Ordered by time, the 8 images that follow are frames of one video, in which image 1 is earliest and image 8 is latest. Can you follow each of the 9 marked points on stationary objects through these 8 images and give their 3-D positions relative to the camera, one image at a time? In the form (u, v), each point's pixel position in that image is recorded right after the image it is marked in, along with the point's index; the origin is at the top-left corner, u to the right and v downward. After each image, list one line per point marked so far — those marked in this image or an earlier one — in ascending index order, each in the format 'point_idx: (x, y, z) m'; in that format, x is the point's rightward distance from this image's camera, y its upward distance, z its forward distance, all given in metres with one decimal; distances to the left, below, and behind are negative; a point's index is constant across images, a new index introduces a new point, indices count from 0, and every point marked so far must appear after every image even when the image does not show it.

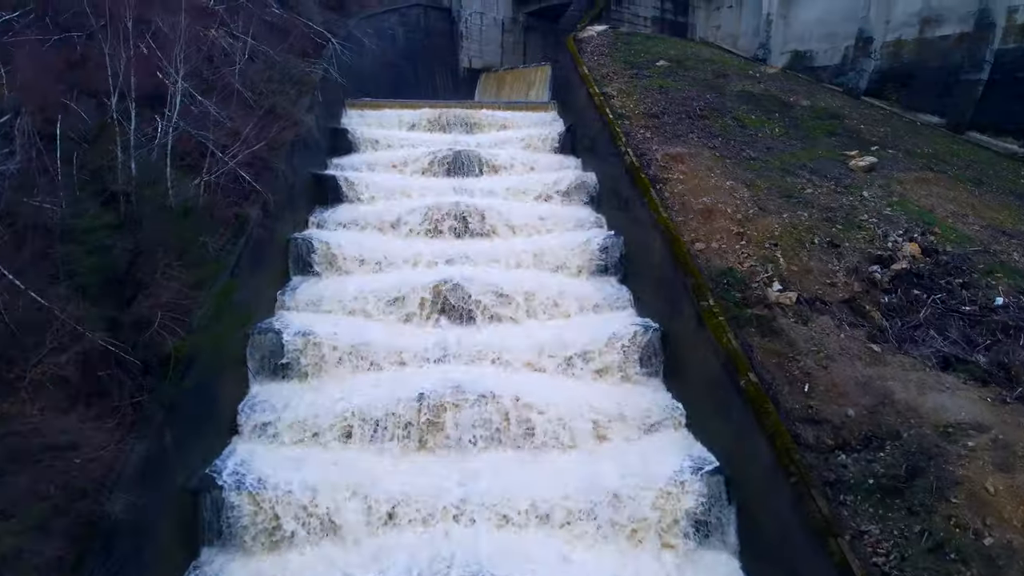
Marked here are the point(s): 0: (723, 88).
0: (+5.0, +4.8, +19.3) m
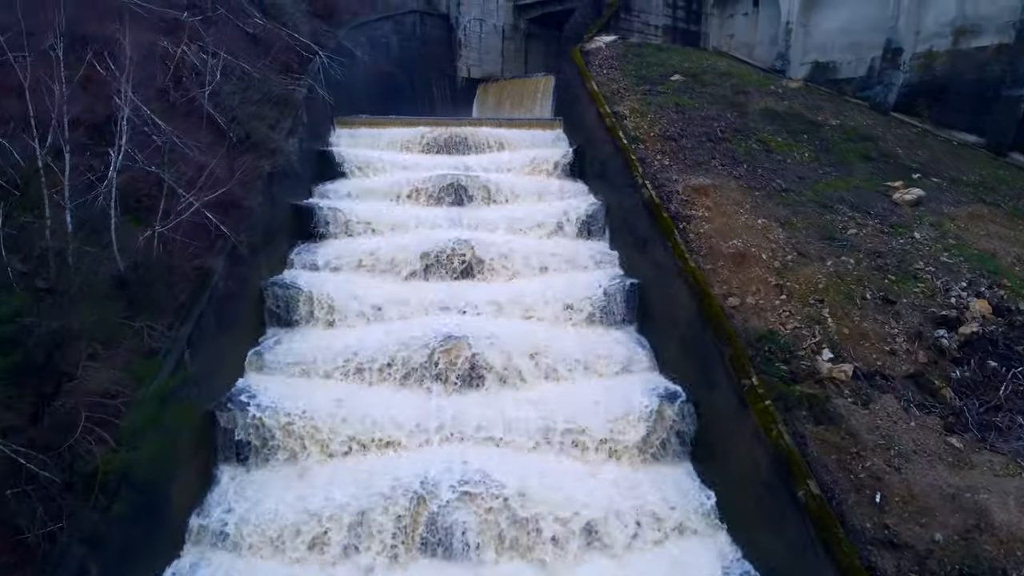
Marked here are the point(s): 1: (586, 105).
0: (+5.1, +4.0, +17.7) m
1: (+1.7, +4.0, +18.0) m
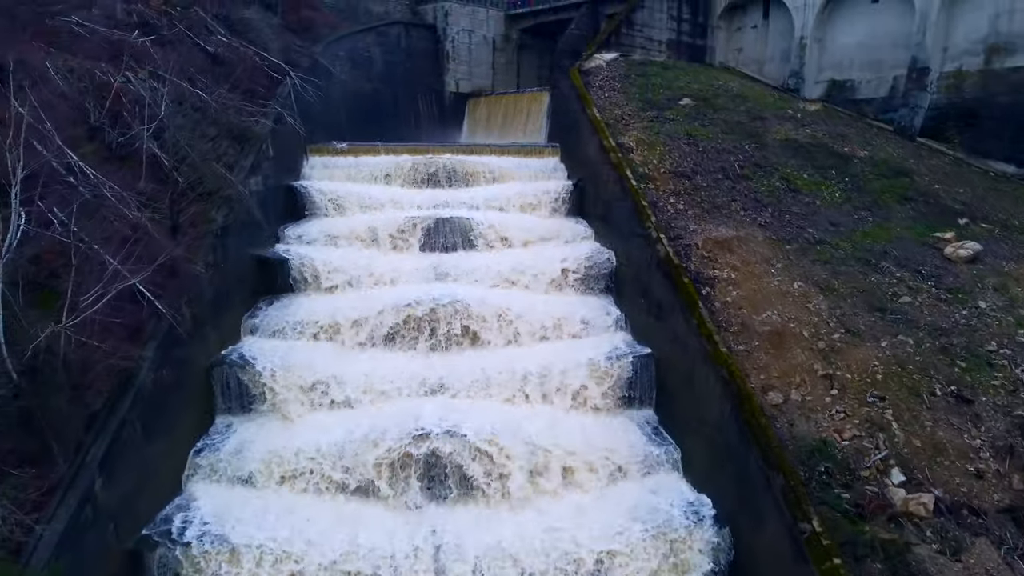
0: (+4.9, +3.0, +15.9) m
1: (+1.5, +3.0, +16.2) m
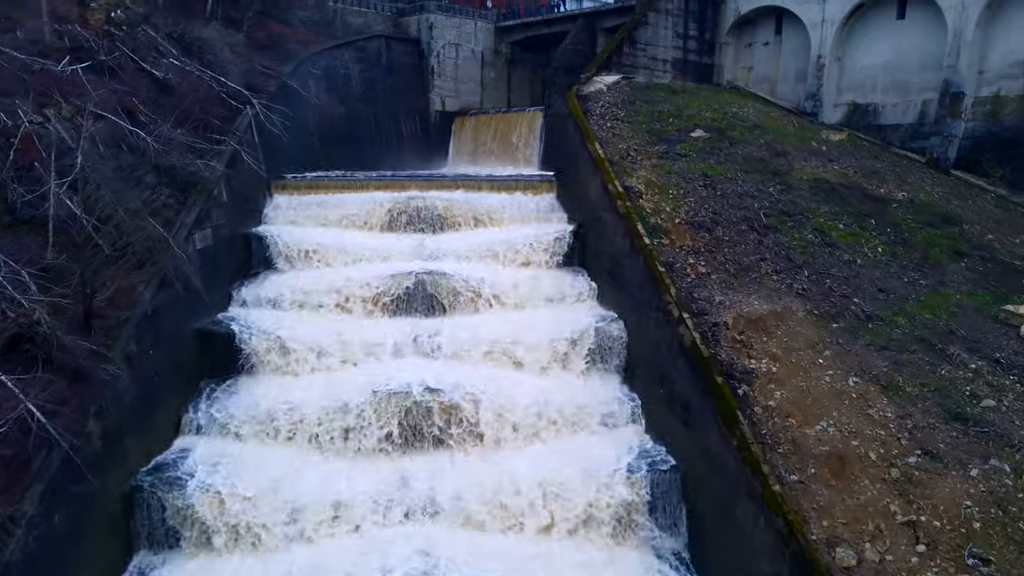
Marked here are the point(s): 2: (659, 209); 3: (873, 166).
0: (+4.8, +2.0, +14.0) m
1: (+1.4, +2.0, +14.2) m
2: (+2.3, +1.2, +12.5) m
3: (+6.9, +2.3, +15.3) m
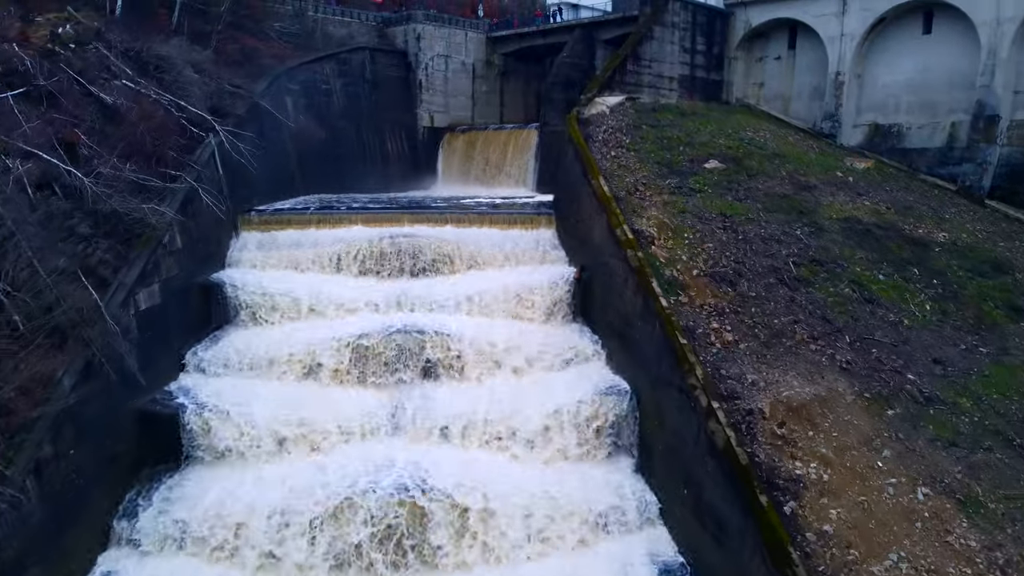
0: (+4.7, +1.1, +12.5) m
1: (+1.3, +1.2, +12.7) m
2: (+2.2, +0.4, +10.9) m
3: (+6.8, +1.5, +13.8) m
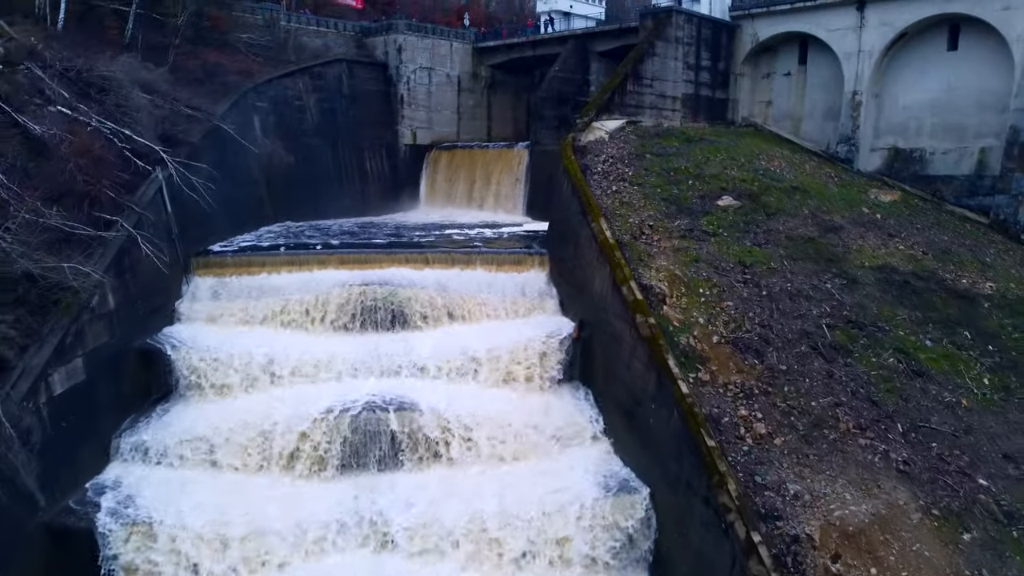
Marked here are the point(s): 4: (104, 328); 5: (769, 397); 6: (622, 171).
0: (+4.5, +0.4, +11.0) m
1: (+1.1, +0.4, +11.1) m
2: (+2.1, -0.4, +9.4) m
3: (+6.6, +0.7, +12.3) m
4: (-4.8, -0.5, +9.4) m
5: (+2.7, -1.1, +8.3) m
6: (+1.8, +1.9, +13.0) m
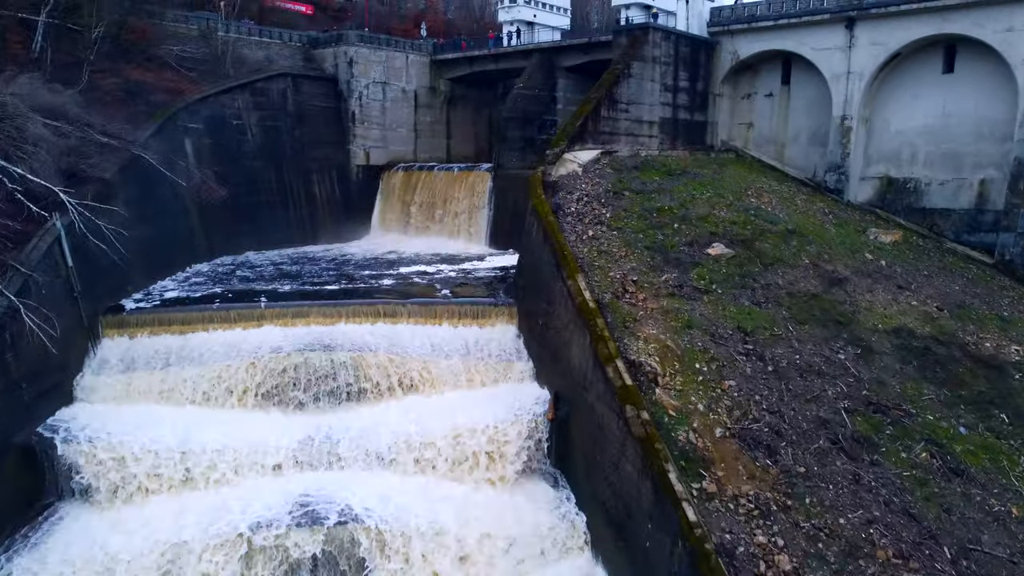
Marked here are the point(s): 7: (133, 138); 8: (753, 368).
0: (+4.1, -0.4, +9.6) m
1: (+0.7, -0.5, +9.6) m
2: (+1.7, -1.2, +7.9) m
3: (+6.1, -0.1, +11.0) m
4: (-5.1, -1.3, +7.6) m
5: (+2.4, -1.9, +6.9) m
6: (+1.3, +1.1, +11.5) m
7: (-6.3, +2.5, +13.4) m
8: (+2.6, -0.9, +8.7) m
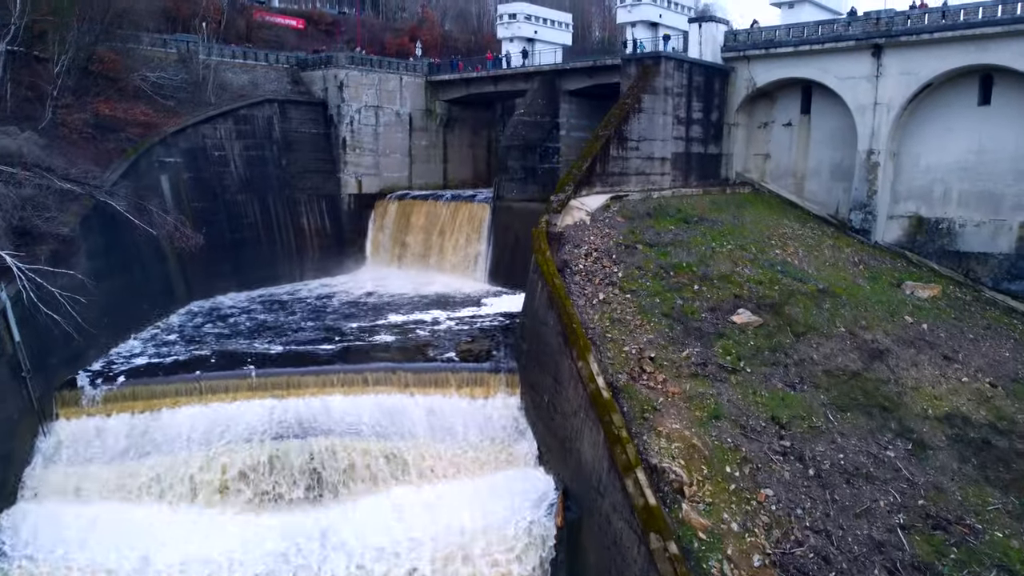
0: (+4.1, -1.3, +8.5) m
1: (+0.7, -1.3, +8.5) m
2: (+1.8, -2.1, +6.8) m
3: (+6.1, -0.9, +9.9) m
4: (-5.1, -2.2, +6.4) m
5: (+2.4, -2.8, +5.7) m
6: (+1.3, +0.2, +10.4) m
7: (-6.3, +1.6, +12.3) m
8: (+2.6, -1.7, +7.5) m
